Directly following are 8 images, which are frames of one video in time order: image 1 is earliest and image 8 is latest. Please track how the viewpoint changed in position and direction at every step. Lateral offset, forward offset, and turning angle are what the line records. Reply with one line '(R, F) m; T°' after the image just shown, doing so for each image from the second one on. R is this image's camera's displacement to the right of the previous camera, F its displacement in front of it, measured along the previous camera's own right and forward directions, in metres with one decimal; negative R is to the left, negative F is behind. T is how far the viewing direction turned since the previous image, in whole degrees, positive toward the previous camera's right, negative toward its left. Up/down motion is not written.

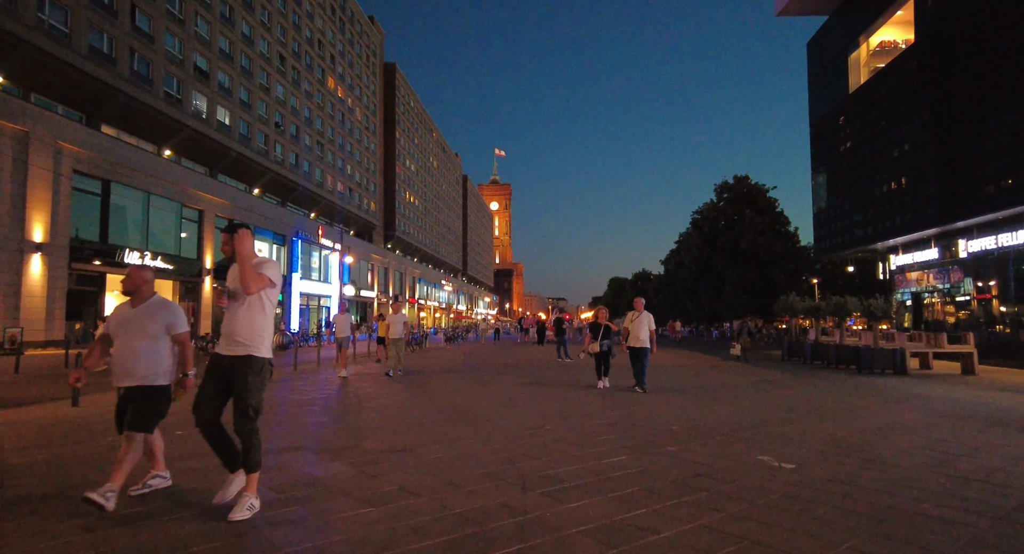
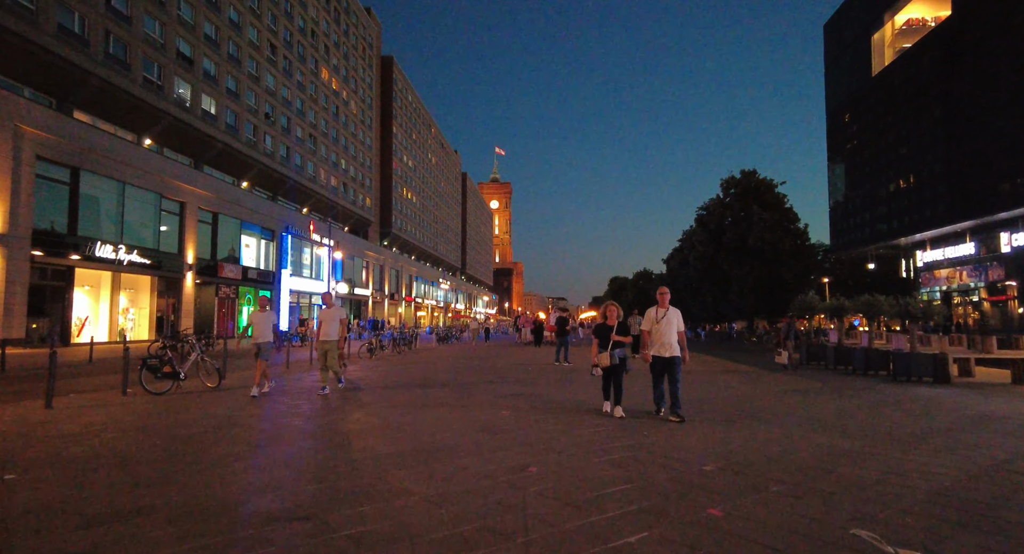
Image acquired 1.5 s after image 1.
(+0.2, +1.7) m; 0°
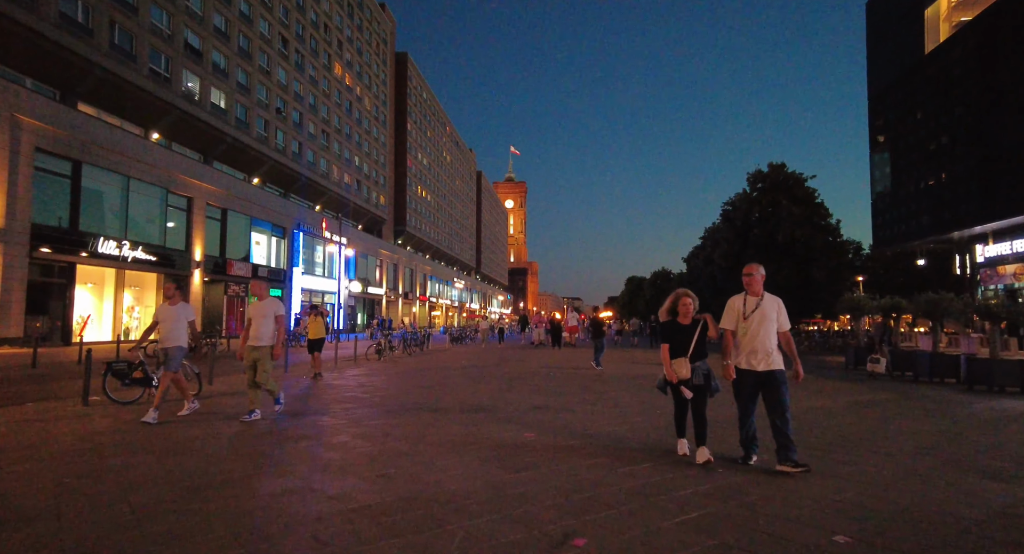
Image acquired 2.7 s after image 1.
(-0.1, +1.4) m; -1°
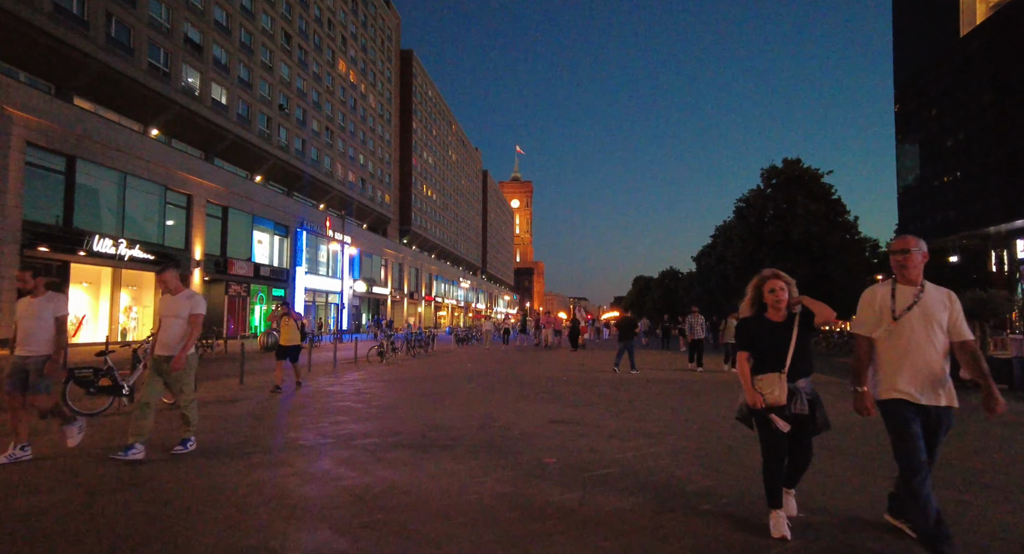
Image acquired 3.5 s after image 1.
(-0.1, +0.9) m; -1°
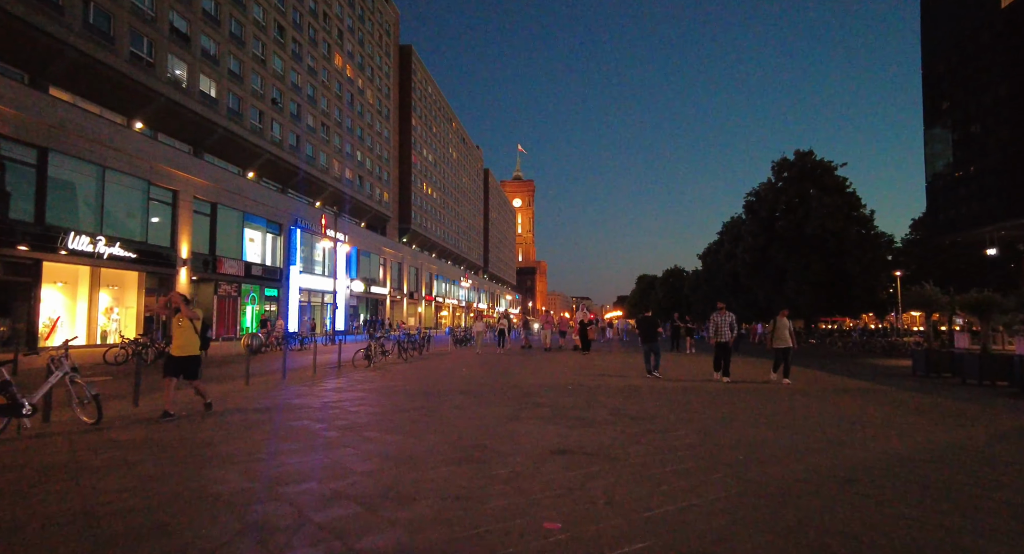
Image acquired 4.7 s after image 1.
(+0.1, +1.5) m; 0°
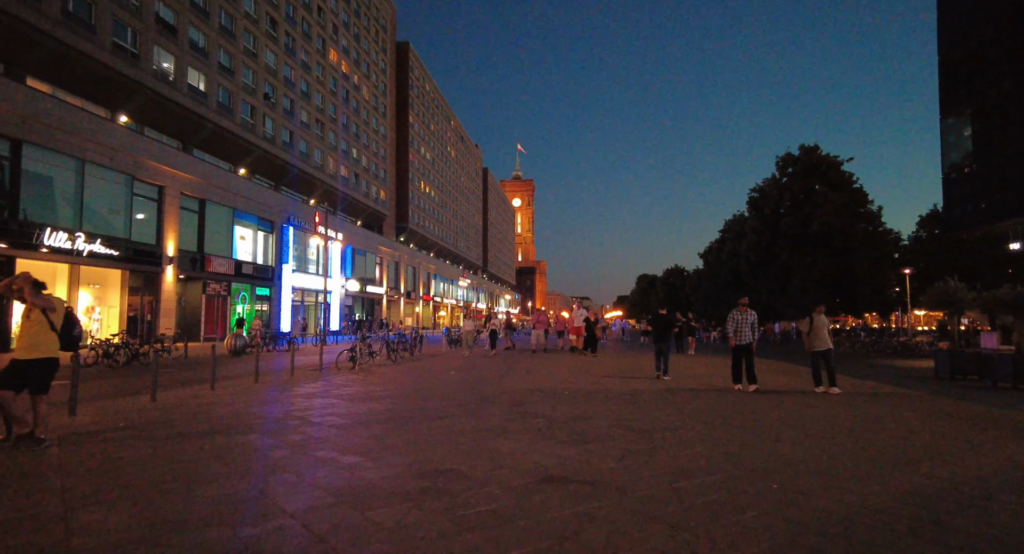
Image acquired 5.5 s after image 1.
(+0.1, +1.0) m; 0°
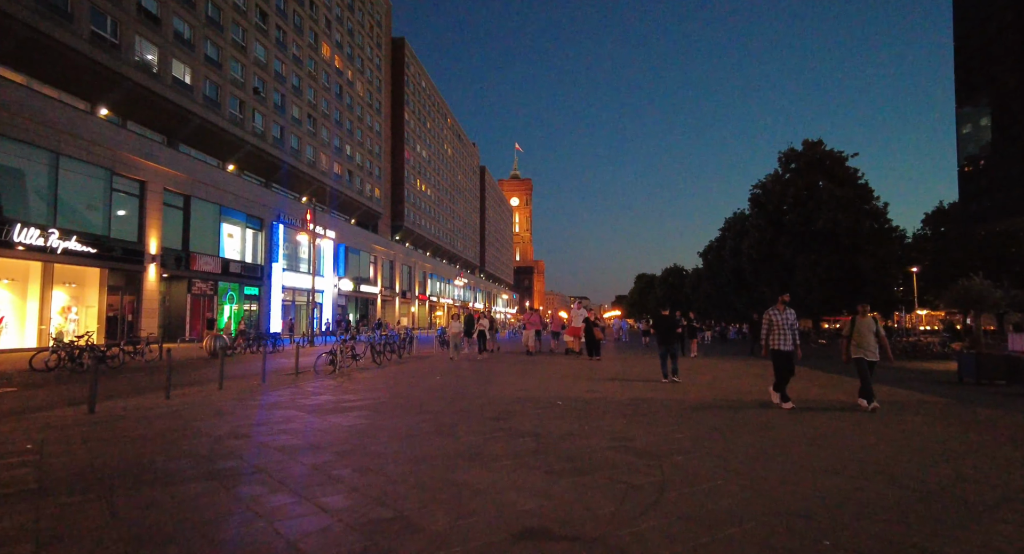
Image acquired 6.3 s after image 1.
(+0.2, +1.0) m; 0°
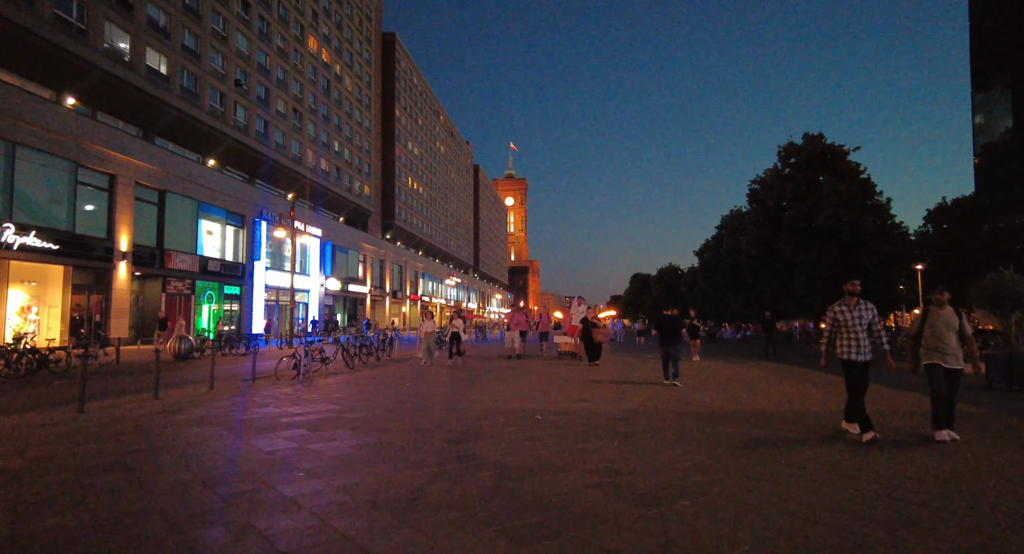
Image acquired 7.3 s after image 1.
(+0.3, +1.3) m; 0°
